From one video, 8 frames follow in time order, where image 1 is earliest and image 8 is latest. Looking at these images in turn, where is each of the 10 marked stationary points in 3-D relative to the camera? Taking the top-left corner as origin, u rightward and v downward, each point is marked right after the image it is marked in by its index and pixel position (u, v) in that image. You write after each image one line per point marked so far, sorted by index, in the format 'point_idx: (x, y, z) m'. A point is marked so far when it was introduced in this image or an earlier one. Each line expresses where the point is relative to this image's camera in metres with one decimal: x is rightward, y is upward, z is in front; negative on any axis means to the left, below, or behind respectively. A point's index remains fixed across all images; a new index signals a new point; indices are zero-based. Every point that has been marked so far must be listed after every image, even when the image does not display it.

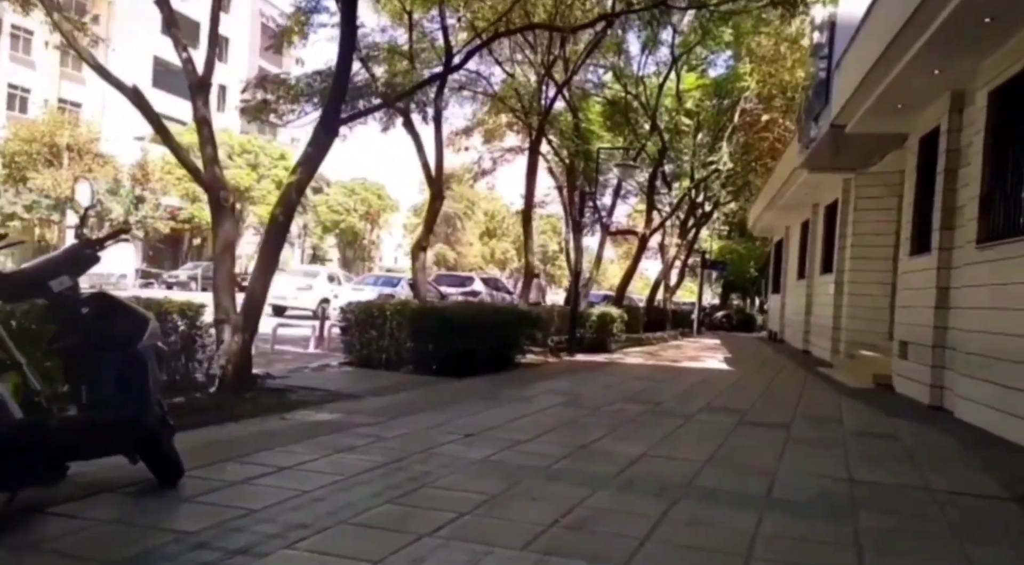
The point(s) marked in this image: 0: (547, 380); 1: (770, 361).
0: (+0.5, -1.2, +12.5) m
1: (+4.8, -1.5, +17.9) m
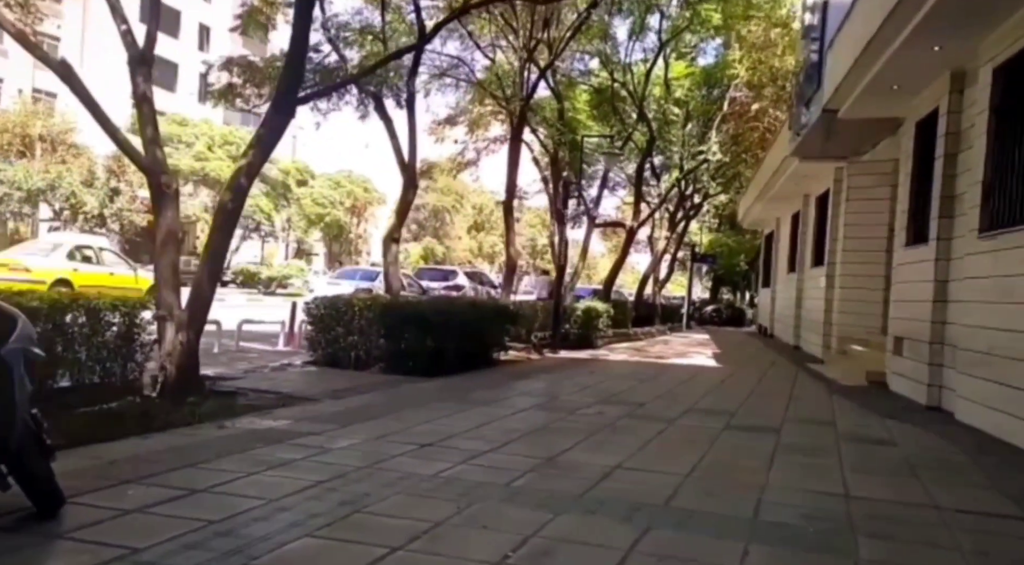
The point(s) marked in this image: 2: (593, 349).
0: (+0.2, -1.2, +11.8) m
1: (+4.5, -1.4, +17.3) m
2: (+1.6, -1.3, +18.5) m
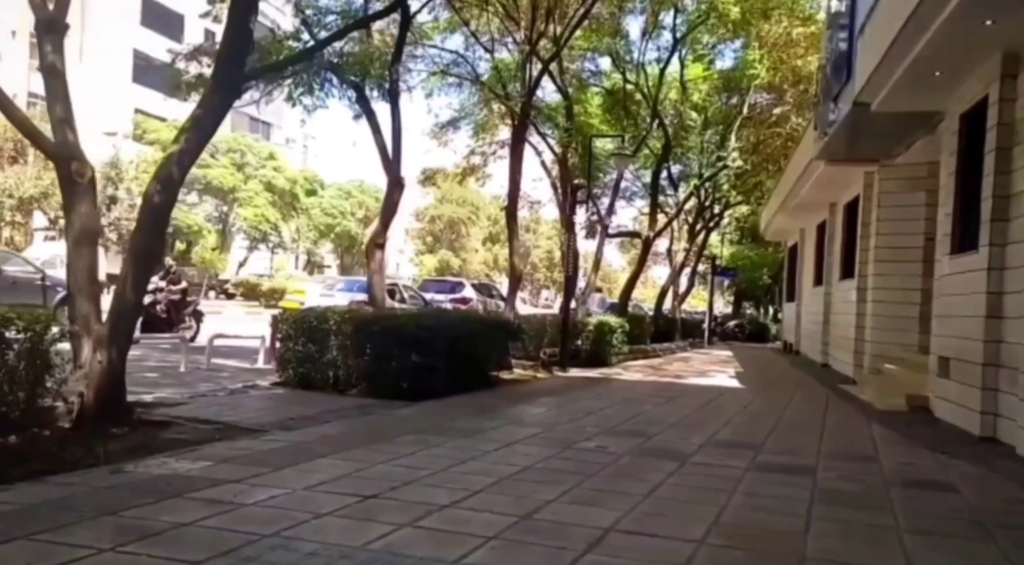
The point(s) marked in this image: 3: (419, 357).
0: (+0.1, -1.3, +10.4) m
1: (+4.5, -1.6, +15.8) m
2: (+1.6, -1.5, +17.1) m
3: (-1.0, -0.8, +9.8) m
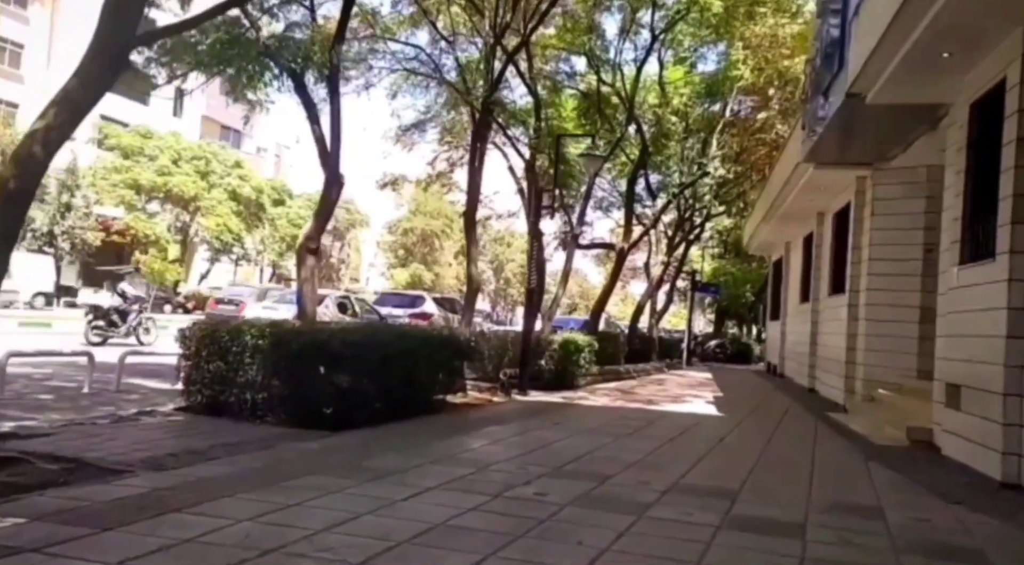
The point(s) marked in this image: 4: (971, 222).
0: (-0.4, -1.4, +9.1) m
1: (+3.9, -1.8, +14.5) m
2: (+1.0, -1.8, +15.8) m
3: (-1.5, -0.9, +8.5) m
4: (+4.3, +0.5, +9.0) m
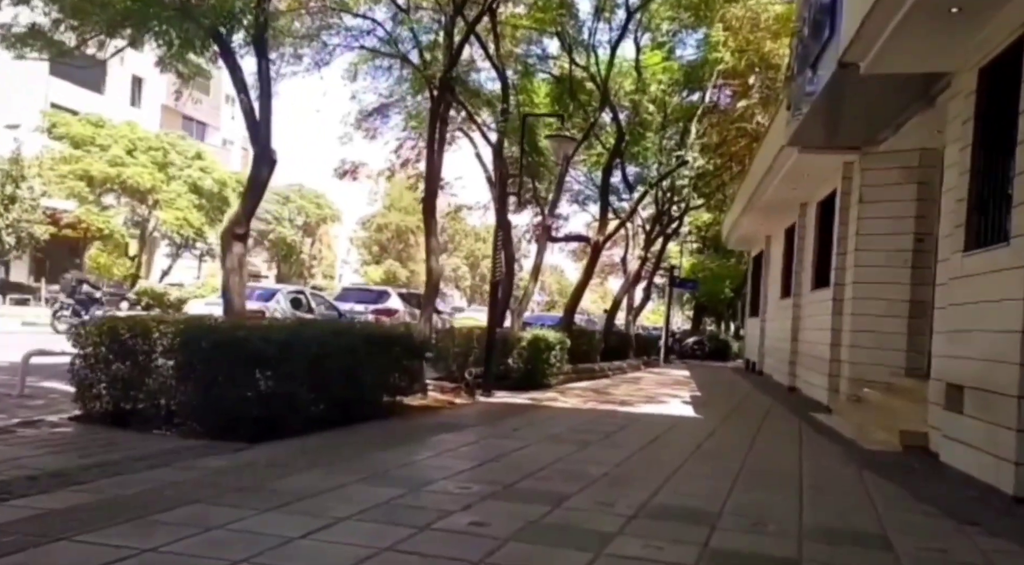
0: (-0.8, -1.3, +8.0) m
1: (+3.4, -1.7, +13.5) m
2: (+0.4, -1.7, +14.7) m
3: (-1.9, -0.8, +7.4) m
4: (+3.9, +0.6, +8.1) m
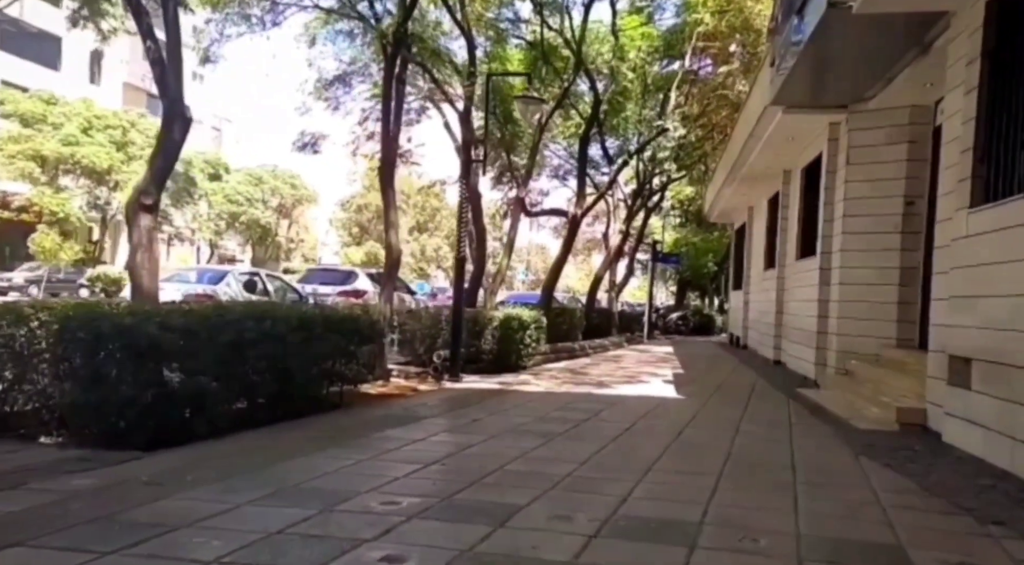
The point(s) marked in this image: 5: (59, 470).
0: (-1.2, -1.1, +7.0) m
1: (+3.0, -1.3, +12.6) m
2: (0.0, -1.3, +13.8) m
3: (-2.2, -0.6, +6.3) m
4: (+3.5, +0.9, +7.1) m
5: (-2.4, -1.0, +5.0) m
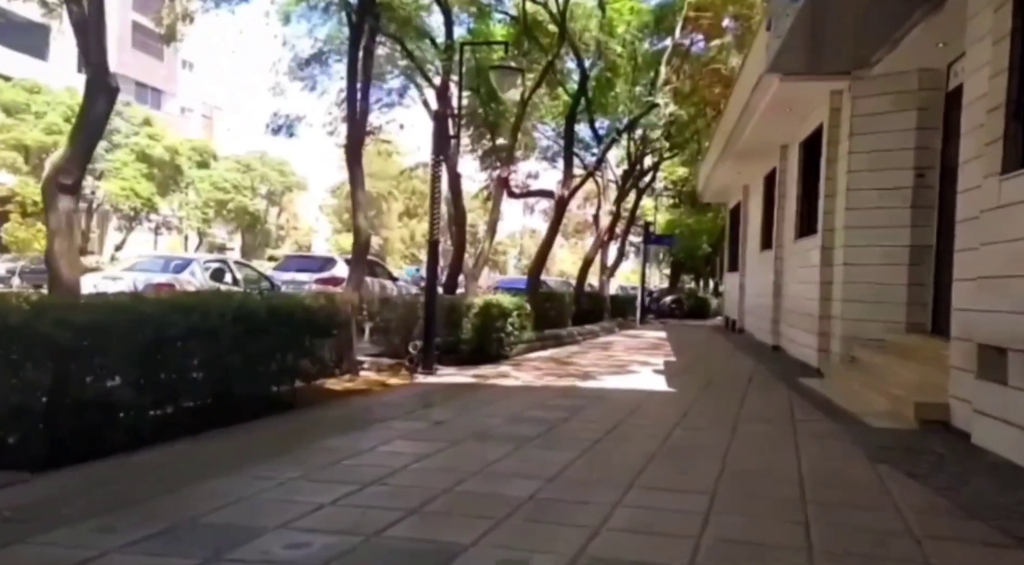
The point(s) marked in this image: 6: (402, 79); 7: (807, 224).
0: (-1.4, -1.0, +6.1) m
1: (+2.7, -1.1, +11.7) m
2: (-0.3, -1.1, +12.9) m
3: (-2.5, -0.6, +5.4) m
4: (+3.3, +1.1, +6.2) m
5: (-2.6, -1.0, +4.1) m
6: (-2.1, +3.9, +18.2) m
7: (+4.1, +0.8, +13.3) m
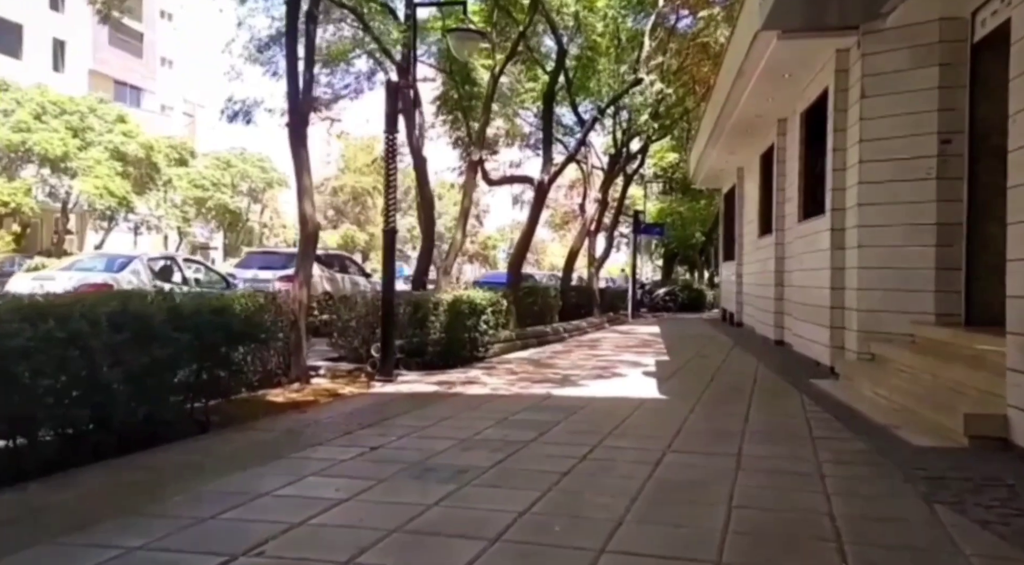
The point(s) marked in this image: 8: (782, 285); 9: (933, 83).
0: (-1.7, -1.0, +4.8) m
1: (+2.4, -1.0, +10.4) m
2: (-0.6, -1.0, +11.6) m
3: (-2.7, -0.6, +4.1) m
4: (+3.0, +1.2, +4.9) m
5: (-2.8, -1.0, +2.8) m
6: (-2.6, +4.0, +16.8) m
7: (+3.8, +1.0, +12.0) m
8: (+3.9, 0.0, +13.8) m
9: (+3.9, +1.8, +8.6) m
